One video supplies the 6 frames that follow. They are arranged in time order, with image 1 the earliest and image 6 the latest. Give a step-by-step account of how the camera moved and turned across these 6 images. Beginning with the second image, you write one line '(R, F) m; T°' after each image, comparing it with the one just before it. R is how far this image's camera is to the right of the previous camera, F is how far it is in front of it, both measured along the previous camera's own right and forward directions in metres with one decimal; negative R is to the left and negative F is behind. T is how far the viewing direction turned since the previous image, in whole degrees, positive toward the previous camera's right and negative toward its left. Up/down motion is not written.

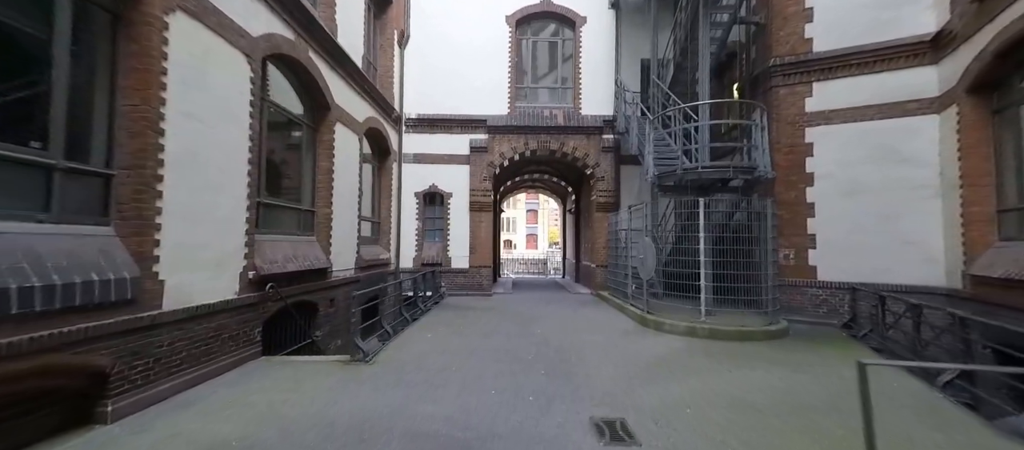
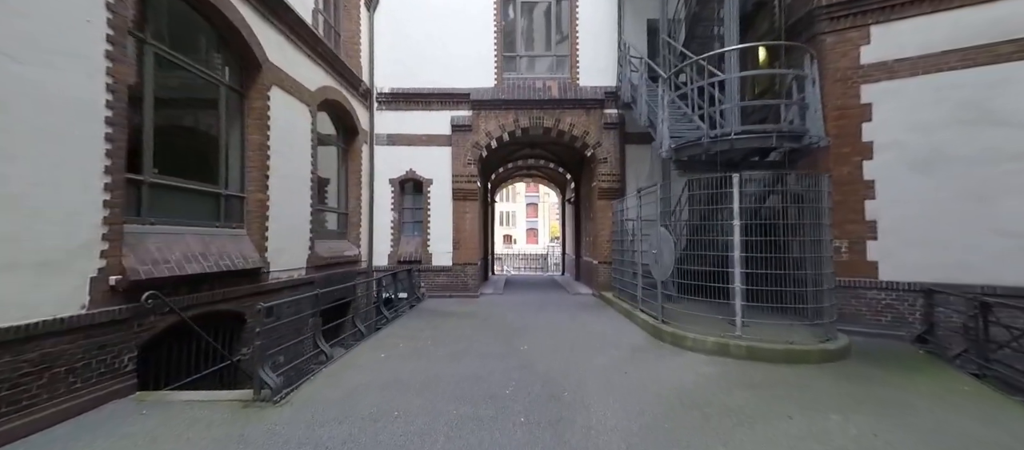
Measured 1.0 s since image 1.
(+0.4, +1.6) m; 0°
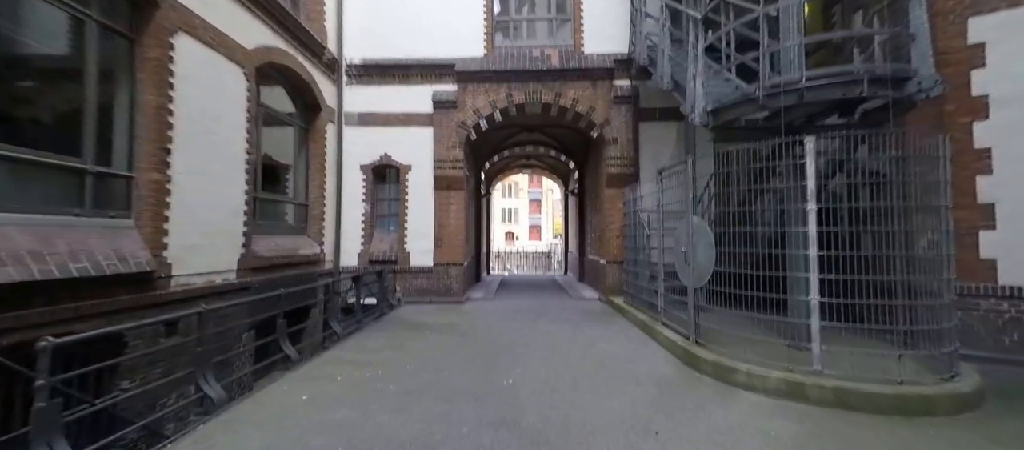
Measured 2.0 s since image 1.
(+0.3, +1.6) m; -1°
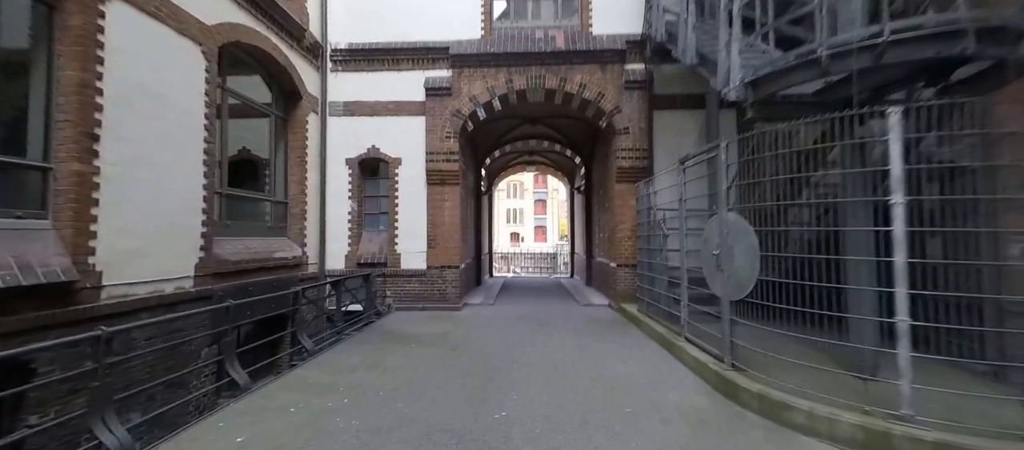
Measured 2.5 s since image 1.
(+0.1, +0.8) m; -1°
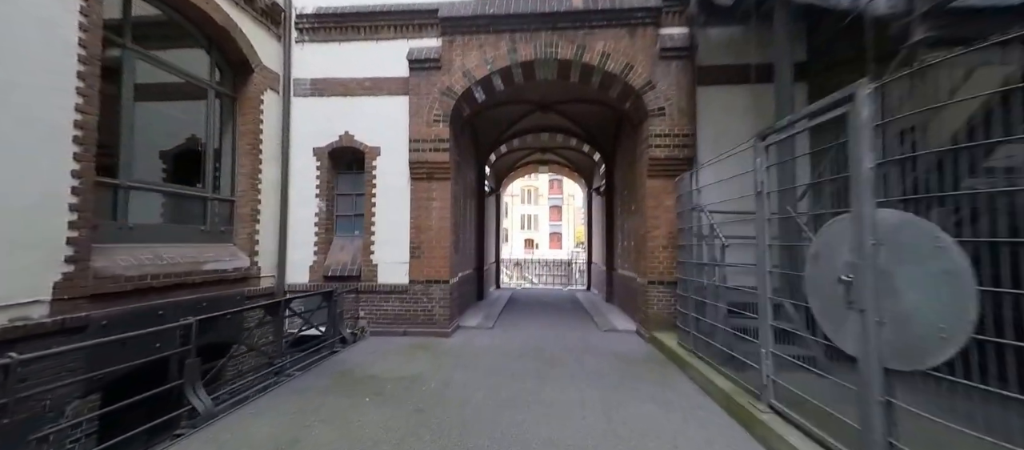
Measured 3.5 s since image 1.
(+0.2, +1.7) m; -2°
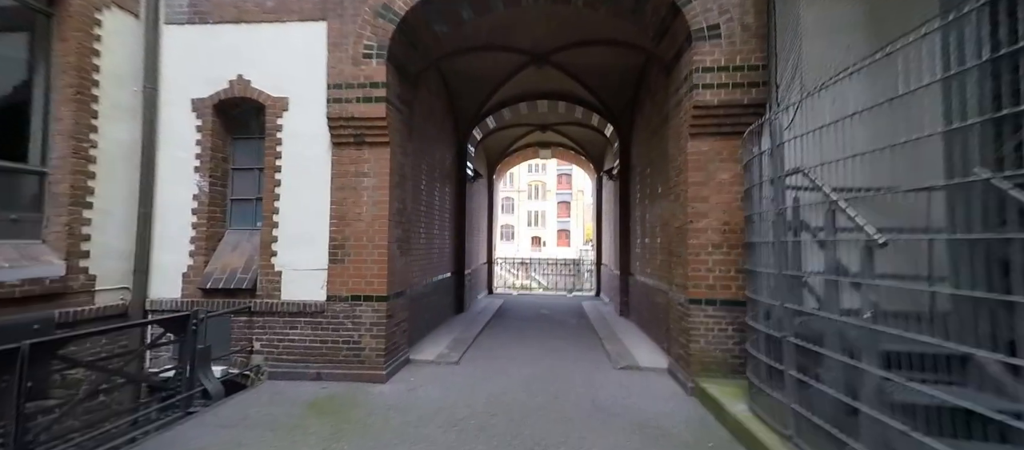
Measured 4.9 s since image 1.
(+0.5, +2.2) m; -2°
